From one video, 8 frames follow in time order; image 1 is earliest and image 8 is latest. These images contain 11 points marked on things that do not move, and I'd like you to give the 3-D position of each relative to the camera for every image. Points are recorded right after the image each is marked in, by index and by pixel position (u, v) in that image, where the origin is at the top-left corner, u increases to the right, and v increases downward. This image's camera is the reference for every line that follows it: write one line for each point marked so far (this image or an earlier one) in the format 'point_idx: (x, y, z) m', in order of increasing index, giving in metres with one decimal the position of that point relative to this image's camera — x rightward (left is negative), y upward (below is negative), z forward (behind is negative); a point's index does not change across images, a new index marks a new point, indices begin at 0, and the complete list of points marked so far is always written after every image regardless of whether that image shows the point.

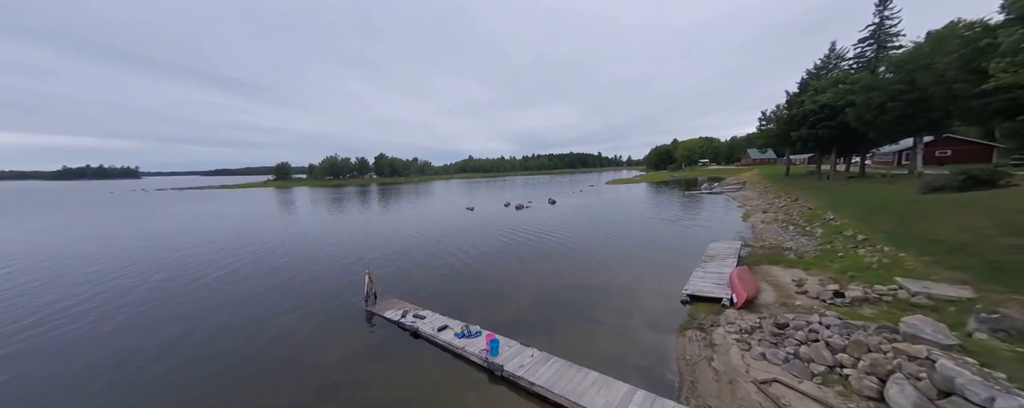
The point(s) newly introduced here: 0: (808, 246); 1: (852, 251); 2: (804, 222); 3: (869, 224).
0: (+14.5, -2.2, +13.8) m
1: (+13.7, -2.0, +11.3) m
2: (+19.1, -1.3, +18.3) m
3: (+17.2, -1.0, +13.5) m
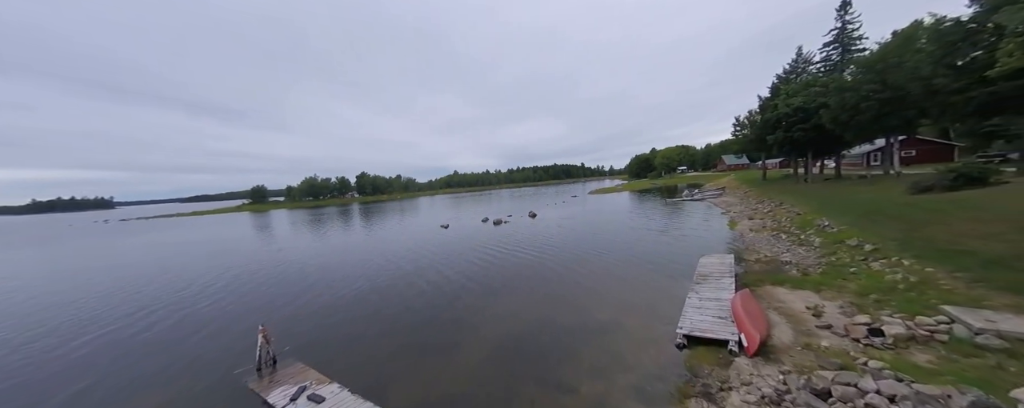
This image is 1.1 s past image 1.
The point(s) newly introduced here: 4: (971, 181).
0: (+12.9, -2.5, +12.3) m
1: (+12.3, -2.2, +9.8) m
2: (+17.3, -1.6, +17.1) m
3: (+15.5, -1.2, +12.2) m
4: (+25.3, +1.3, +15.5) m
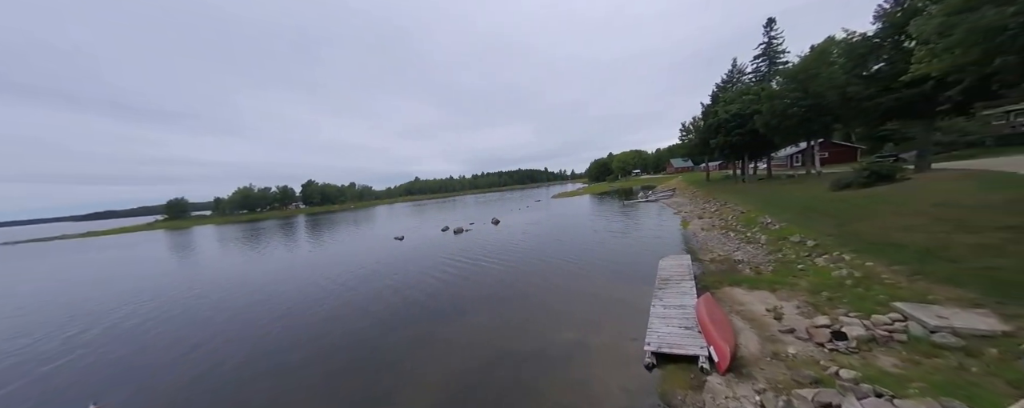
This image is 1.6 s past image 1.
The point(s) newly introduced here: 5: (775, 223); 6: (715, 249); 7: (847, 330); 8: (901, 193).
0: (+11.0, -2.4, +12.6) m
1: (+10.7, -2.1, +10.1) m
2: (+14.8, -1.6, +18.0) m
3: (+13.6, -1.0, +12.9) m
4: (+22.8, +1.6, +17.5) m
5: (+14.3, -1.1, +15.4) m
6: (+11.2, -2.7, +15.5) m
7: (+7.1, -2.7, +6.1) m
8: (+20.1, +0.5, +14.6) m
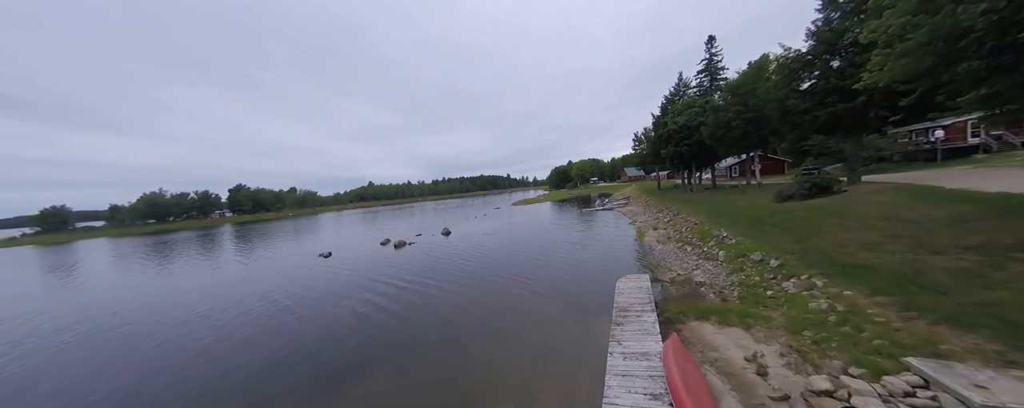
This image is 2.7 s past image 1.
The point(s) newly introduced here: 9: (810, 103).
0: (+8.5, -3.0, +11.5) m
1: (+8.5, -2.6, +9.0) m
2: (+11.5, -2.3, +17.3) m
3: (+11.0, -1.6, +12.2) m
4: (+19.5, +0.9, +18.0) m
5: (+11.4, -1.7, +14.8) m
6: (+8.3, -3.3, +14.4) m
7: (+5.5, -3.1, +4.5) m
8: (+17.2, -0.1, +14.8) m
9: (+19.3, +6.5, +18.2) m
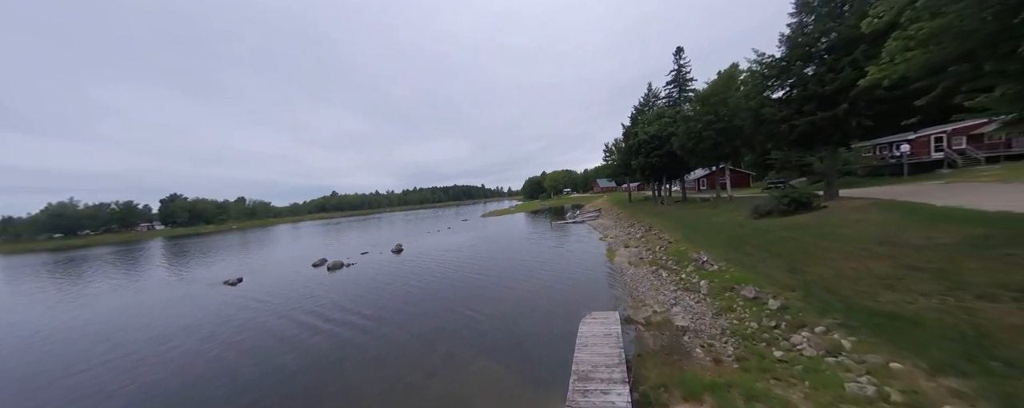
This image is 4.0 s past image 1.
0: (+6.3, -3.7, +9.2) m
1: (+6.5, -3.2, +6.7) m
2: (+8.8, -3.2, +15.3) m
3: (+8.8, -2.4, +10.1) m
4: (+16.8, 0.0, +16.7) m
5: (+8.9, -2.5, +12.7) m
6: (+5.8, -4.1, +12.1) m
7: (+3.9, -3.6, +2.0) m
8: (+14.7, -1.0, +13.2) m
9: (+16.6, +5.5, +17.1) m
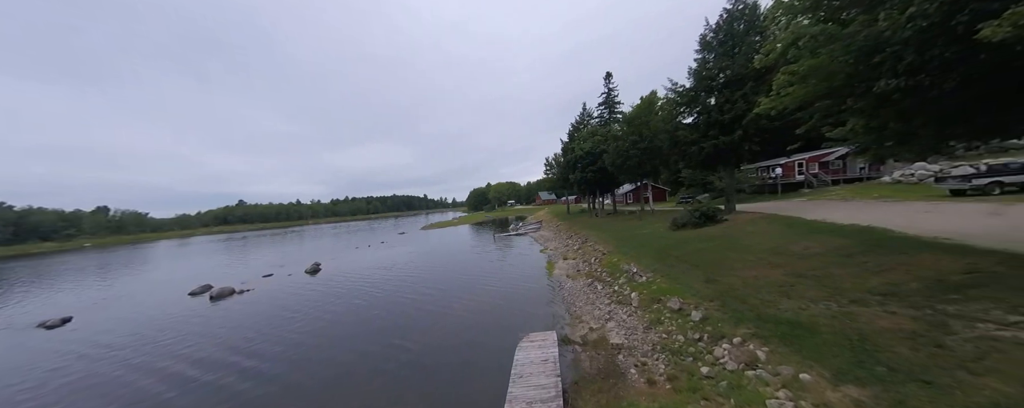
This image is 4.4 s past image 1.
0: (+4.1, -4.2, +9.2) m
1: (+4.8, -3.6, +6.8) m
2: (+5.4, -3.9, +15.7) m
3: (+6.3, -2.9, +10.7) m
4: (+12.9, -0.9, +18.7) m
5: (+6.0, -3.2, +13.2) m
6: (+3.1, -4.7, +11.9) m
7: (+3.1, -3.7, +1.7) m
8: (+11.5, -1.6, +14.9) m
9: (+12.6, +4.7, +19.3) m
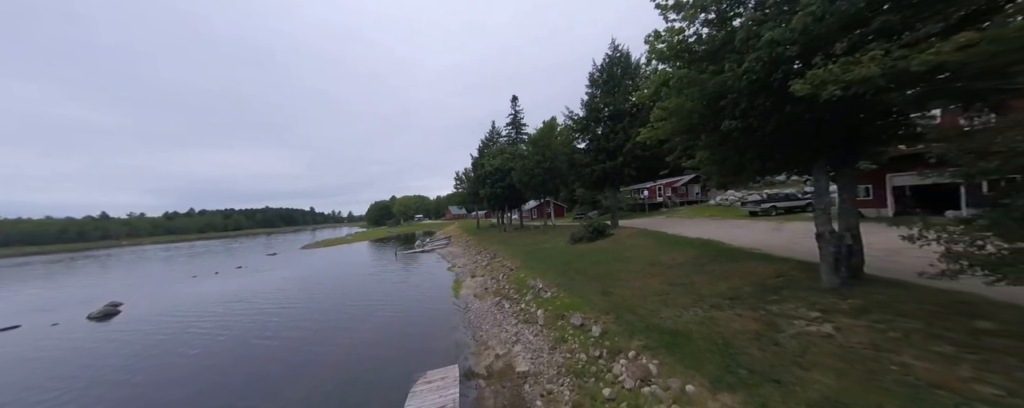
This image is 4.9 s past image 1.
0: (+1.0, -4.8, +8.9) m
1: (+2.4, -4.1, +6.9) m
2: (+0.3, -4.8, +15.4) m
3: (+2.7, -3.6, +11.0) m
4: (+6.5, -2.1, +20.8) m
5: (+1.6, -4.0, +13.3) m
6: (-0.8, -5.4, +11.1) m
7: (+2.4, -3.9, +1.4) m
8: (+6.4, -2.6, +16.7) m
9: (+6.1, +3.4, +21.5) m
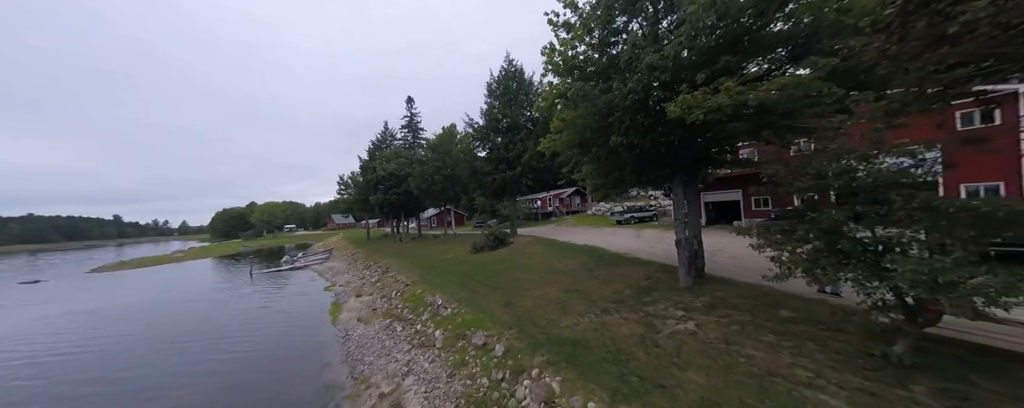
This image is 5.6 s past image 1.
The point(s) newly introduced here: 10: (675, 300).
0: (-2.0, -5.0, +7.6) m
1: (0.0, -4.3, +6.2) m
2: (-4.9, -5.3, +13.5) m
3: (-1.1, -4.0, +10.2) m
4: (-0.9, -2.8, +20.8) m
5: (-3.0, -4.4, +12.0) m
6: (-4.5, -5.7, +9.1) m
7: (+1.8, -4.0, +1.1) m
8: (+0.4, -3.2, +16.8) m
9: (-1.5, +2.7, +21.5) m
10: (+4.6, -2.7, +8.0) m
